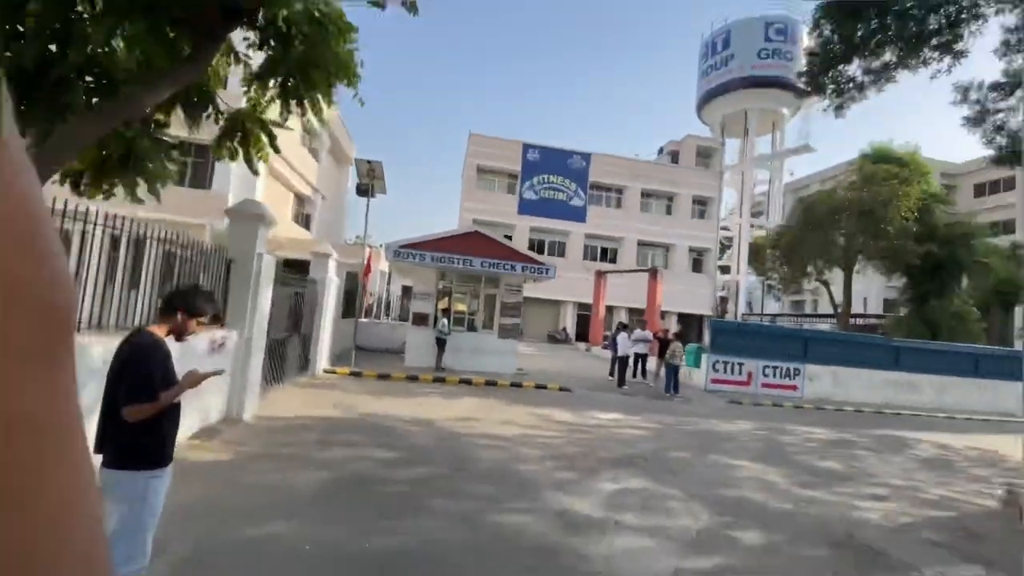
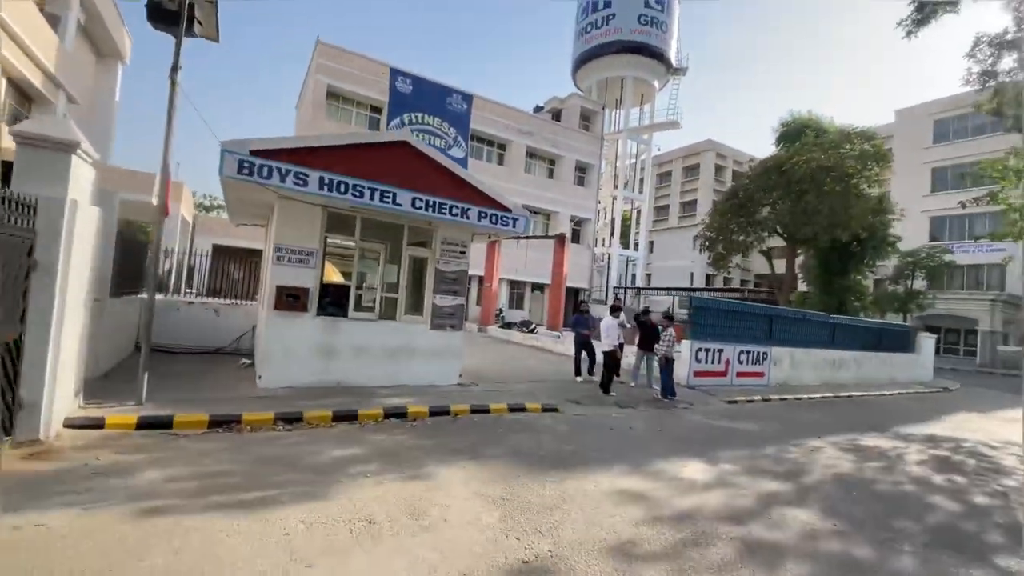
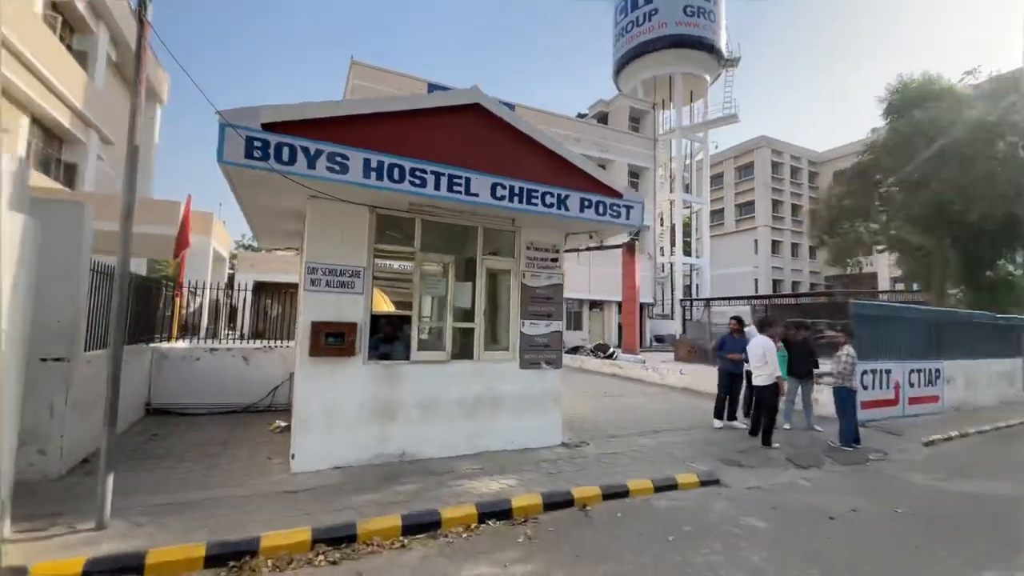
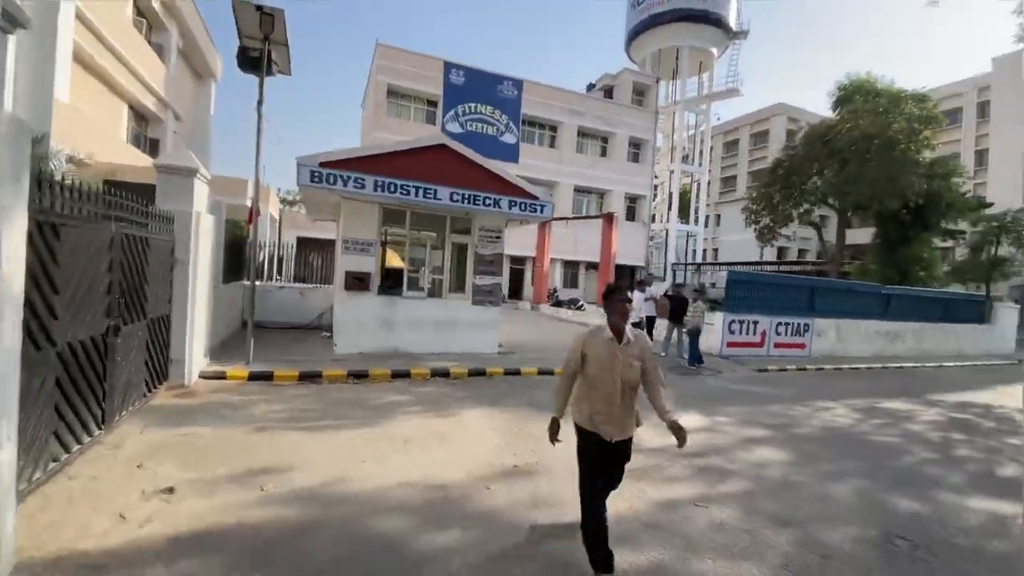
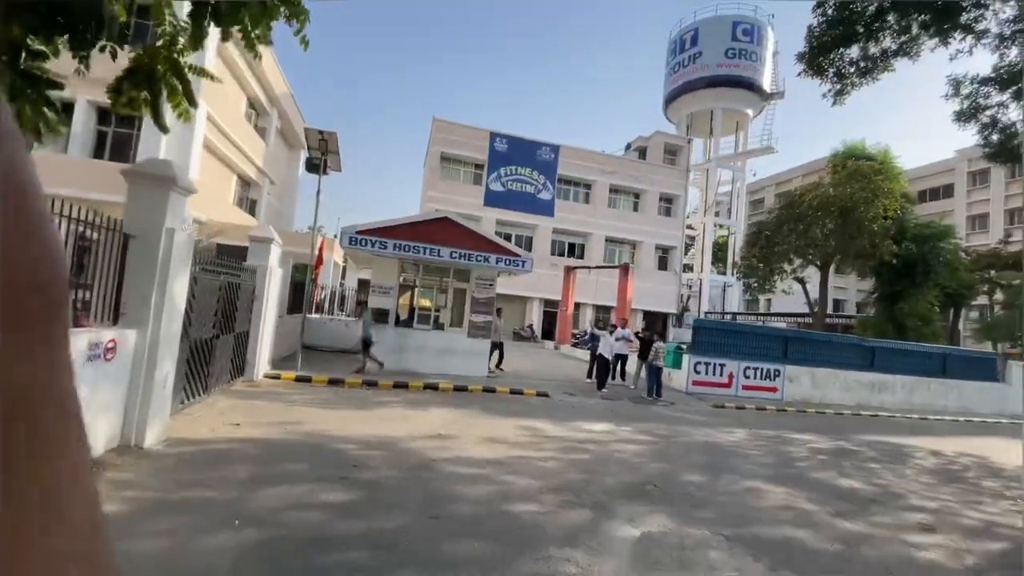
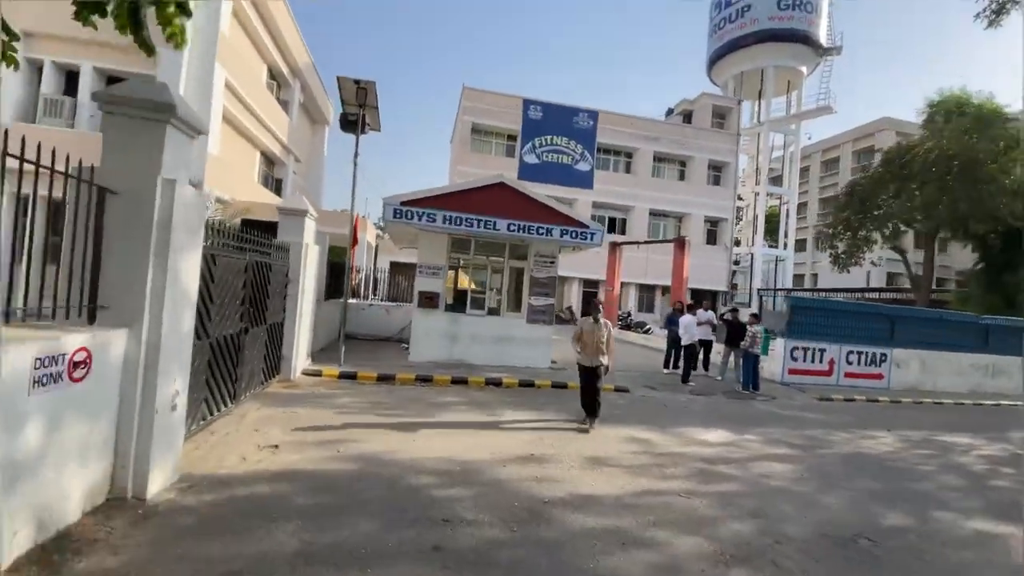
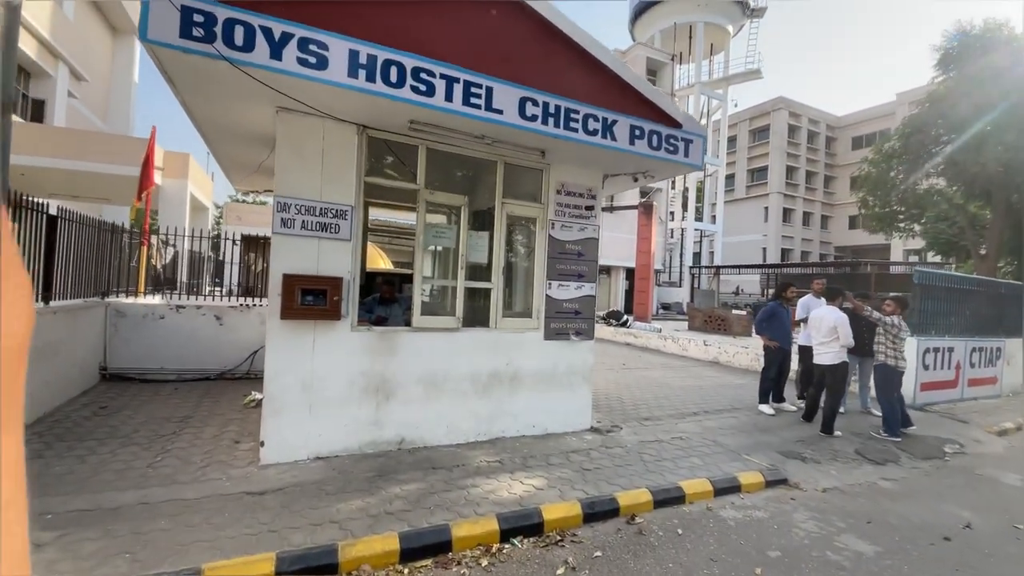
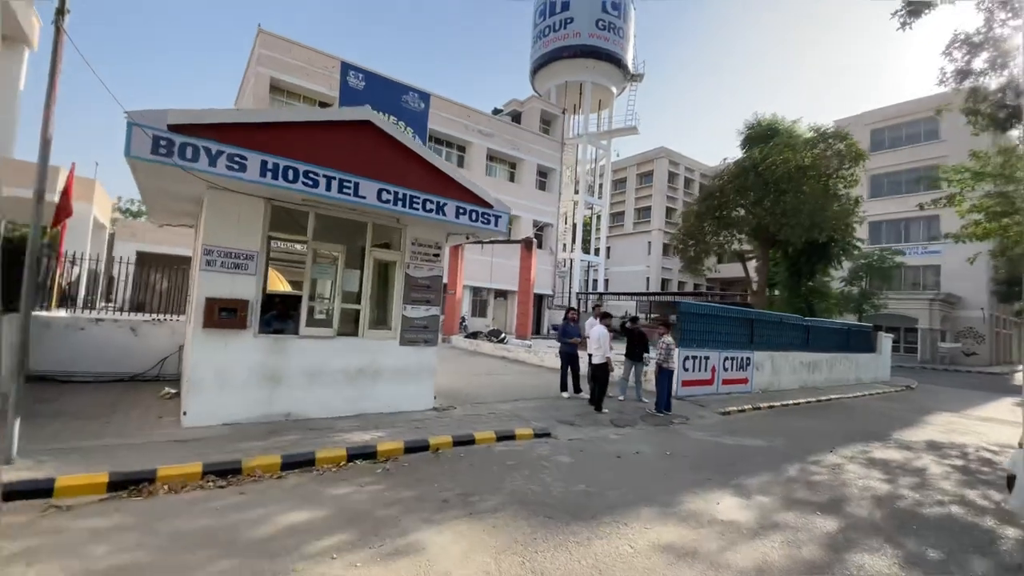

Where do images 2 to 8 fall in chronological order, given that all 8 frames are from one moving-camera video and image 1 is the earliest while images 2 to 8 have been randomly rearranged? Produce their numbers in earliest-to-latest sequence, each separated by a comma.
5, 6, 4, 2, 8, 3, 7
